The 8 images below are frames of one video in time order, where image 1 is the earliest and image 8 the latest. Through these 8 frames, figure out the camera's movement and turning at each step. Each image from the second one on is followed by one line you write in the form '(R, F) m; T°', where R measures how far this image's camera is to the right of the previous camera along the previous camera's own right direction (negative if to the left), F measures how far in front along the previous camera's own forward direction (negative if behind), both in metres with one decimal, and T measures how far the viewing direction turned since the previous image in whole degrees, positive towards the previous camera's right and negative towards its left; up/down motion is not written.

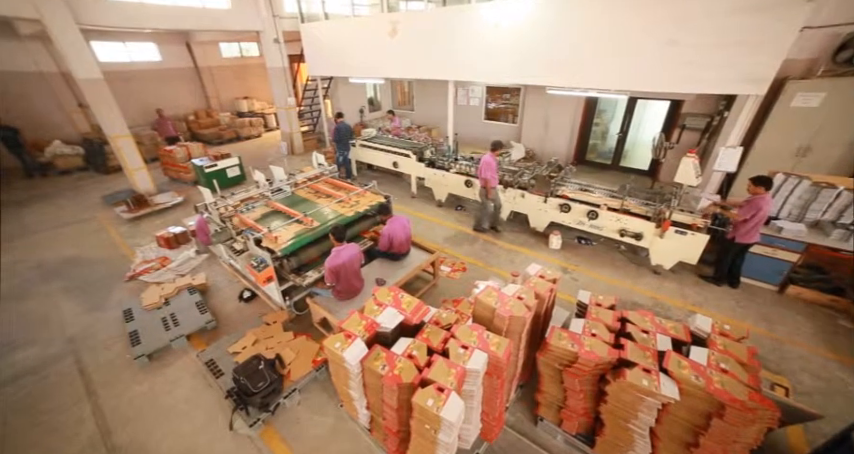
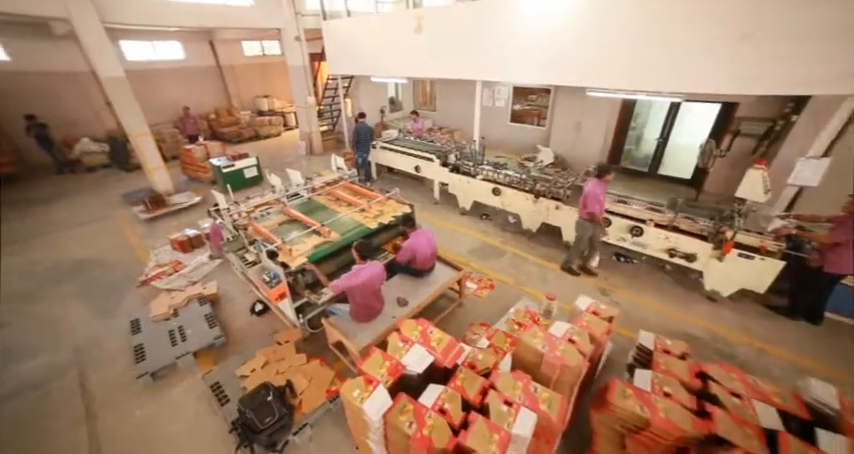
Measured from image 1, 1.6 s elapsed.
(-0.1, +0.4) m; -3°
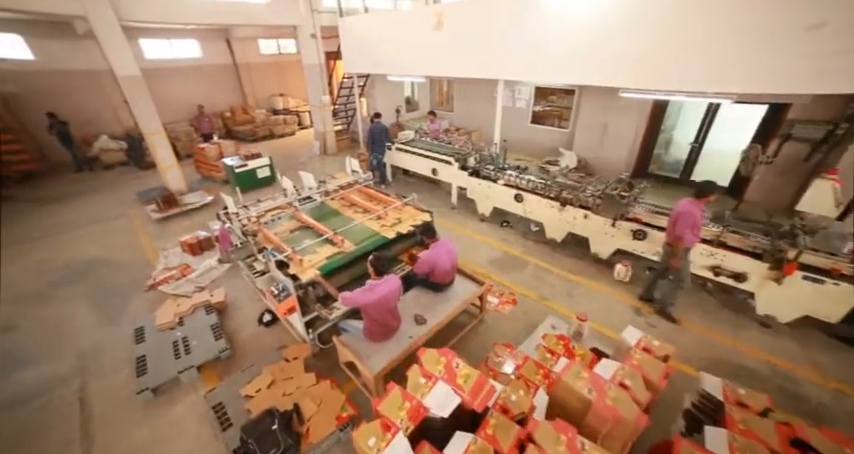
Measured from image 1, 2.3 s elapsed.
(-0.1, +0.3) m; -2°
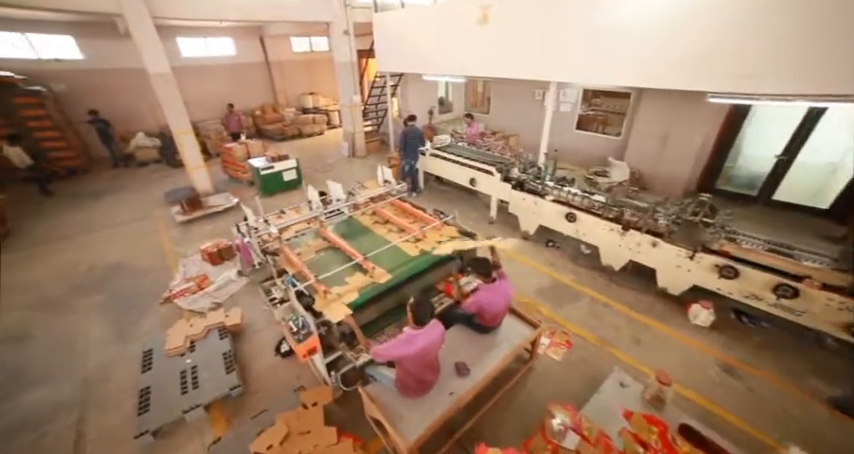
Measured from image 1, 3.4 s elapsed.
(-0.2, +0.5) m; -4°
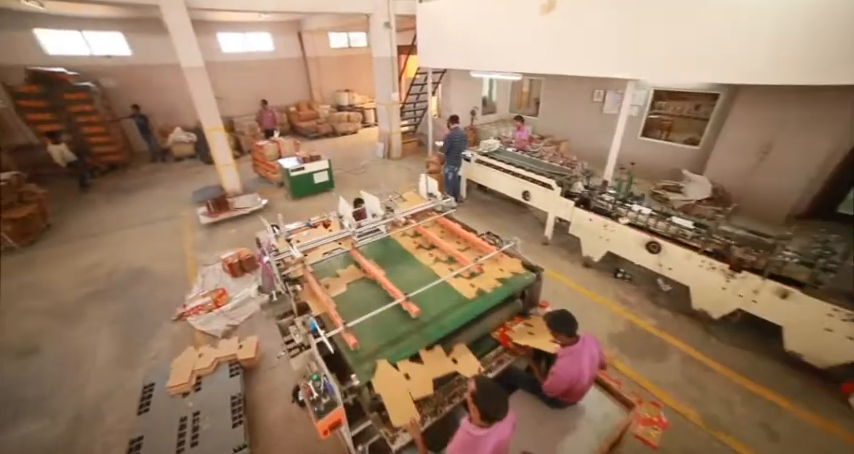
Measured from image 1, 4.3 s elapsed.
(-0.3, +0.7) m; -5°
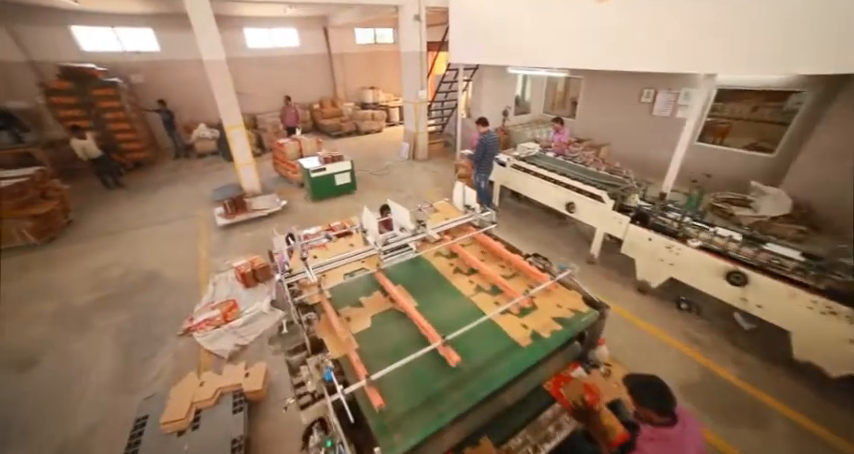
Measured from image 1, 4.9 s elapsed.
(-0.2, +0.5) m; -3°
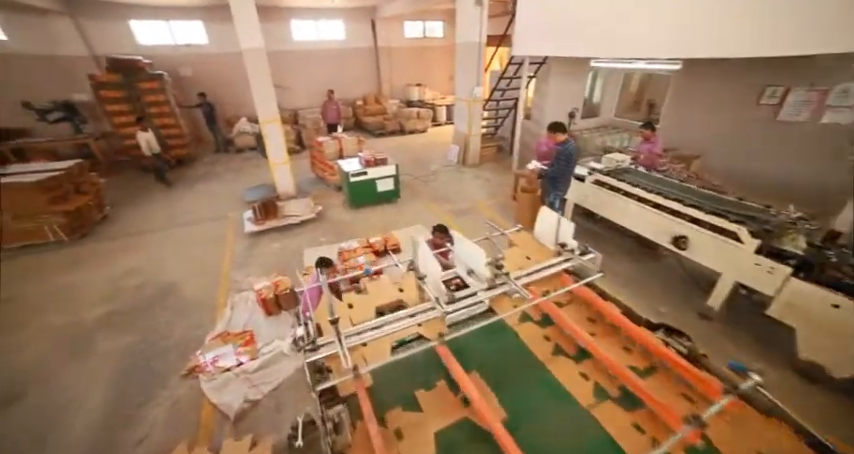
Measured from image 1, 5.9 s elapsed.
(-0.3, +0.8) m; -6°
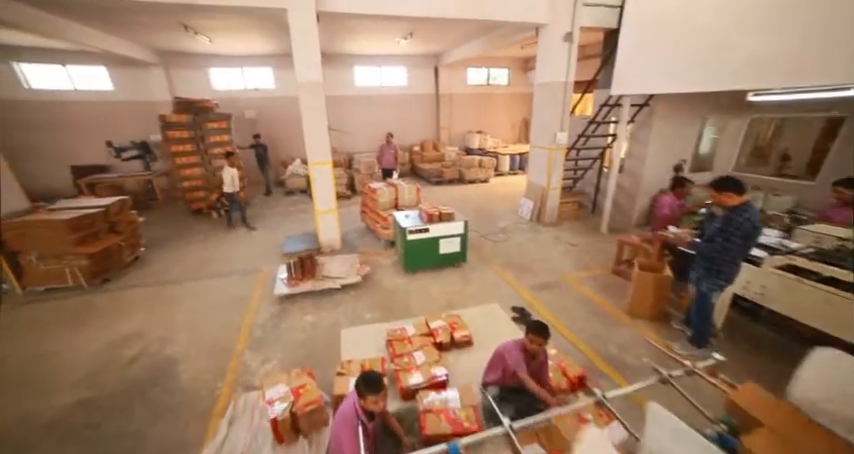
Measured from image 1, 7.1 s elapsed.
(-0.4, +1.1) m; -7°
